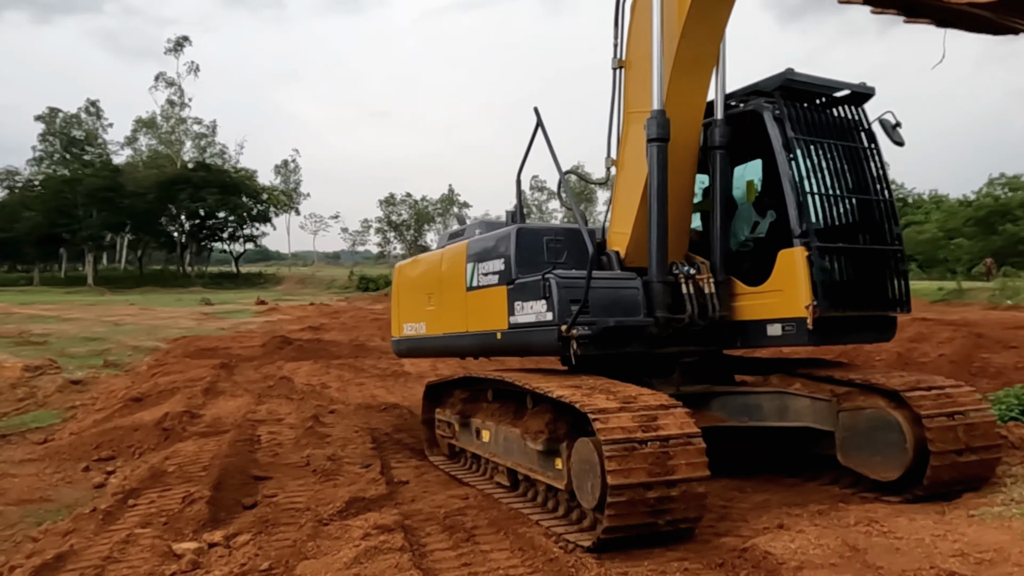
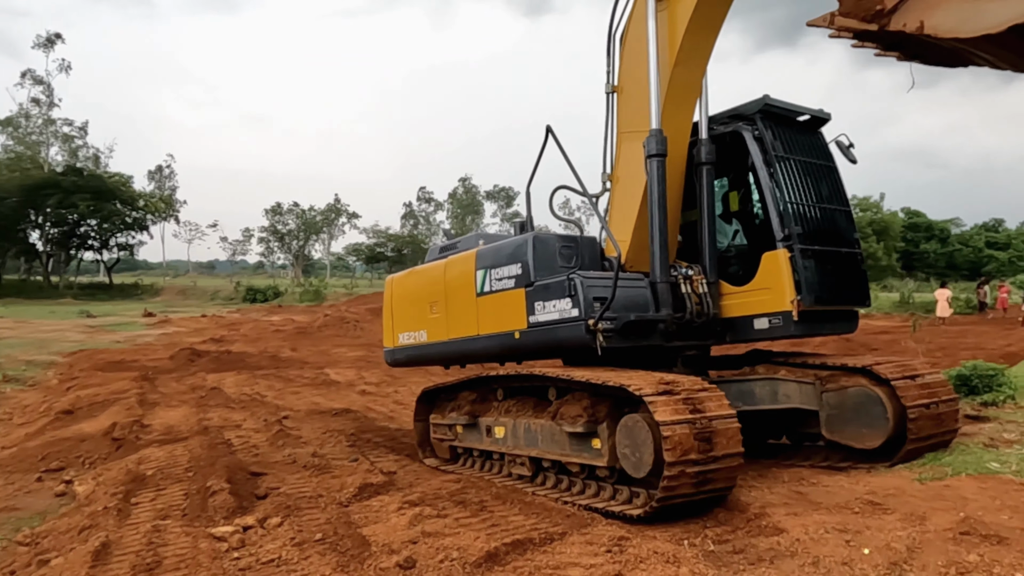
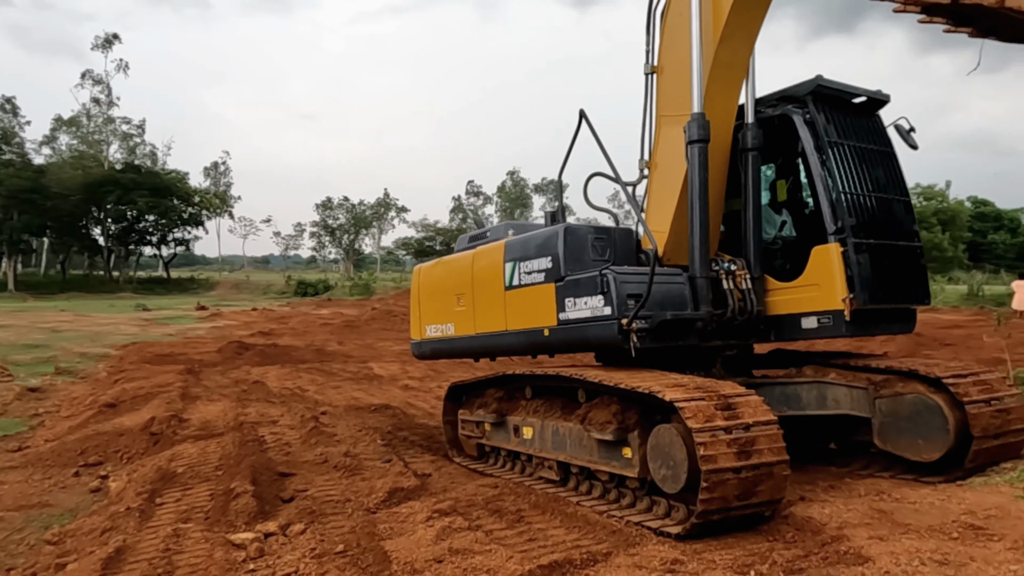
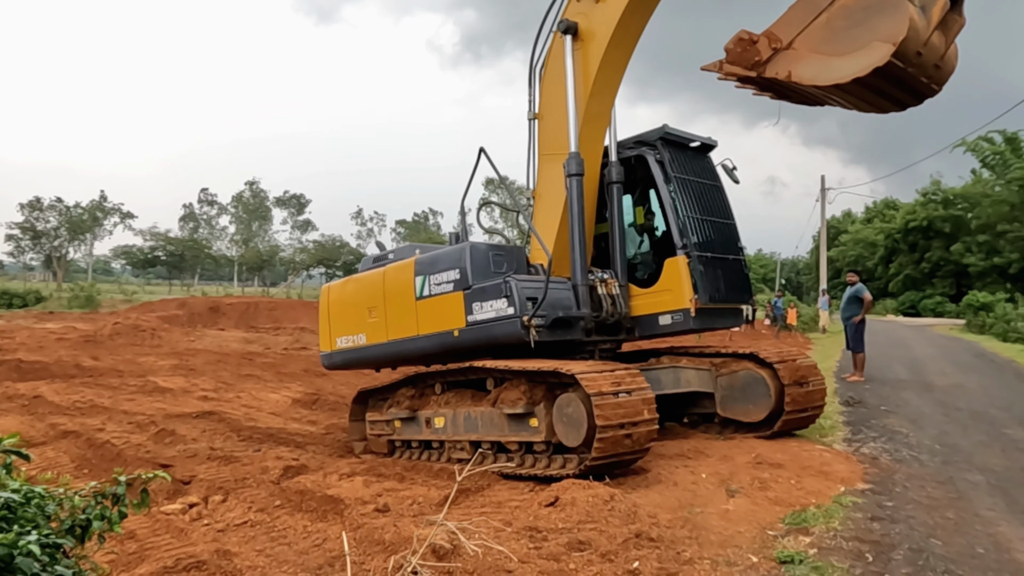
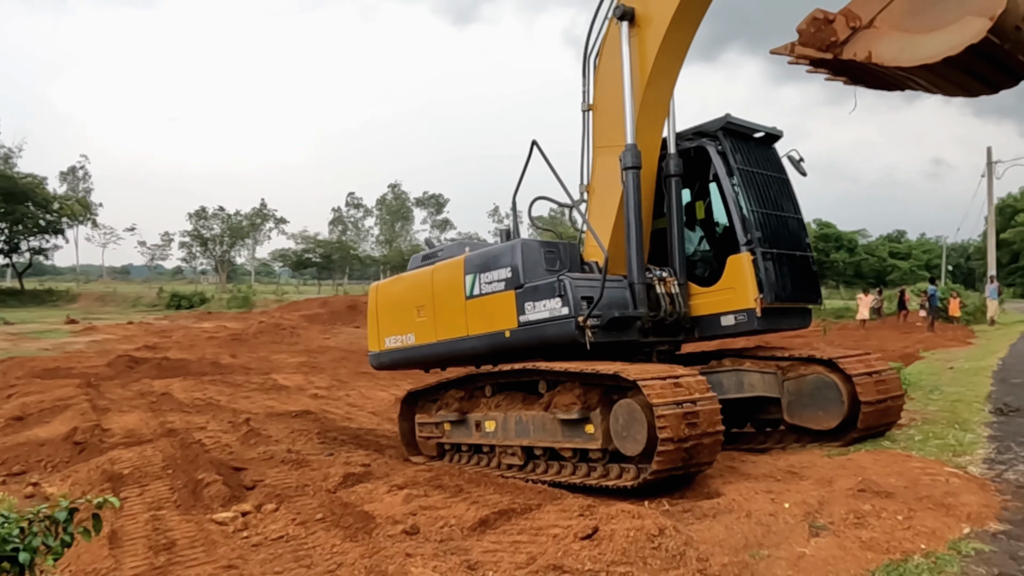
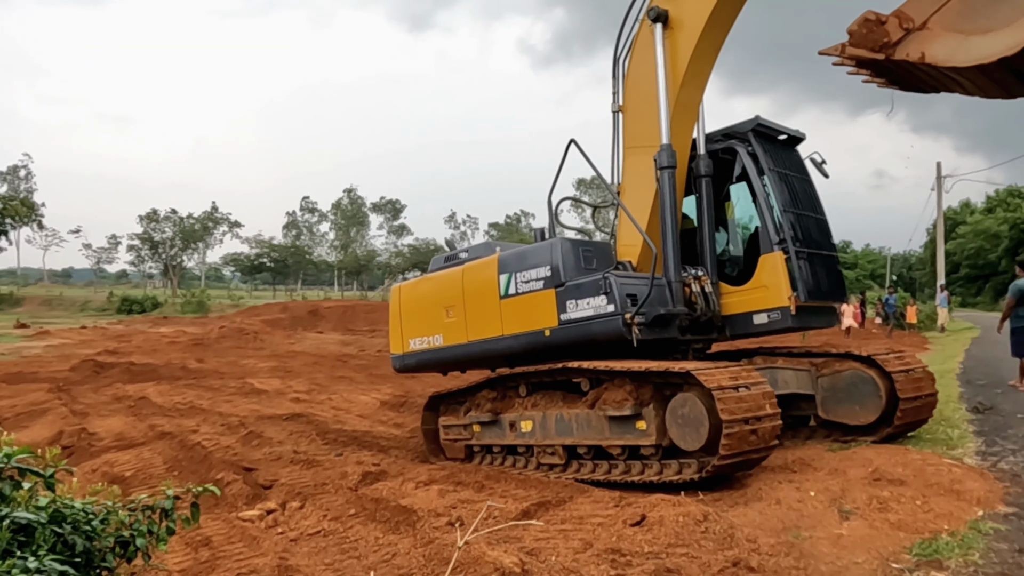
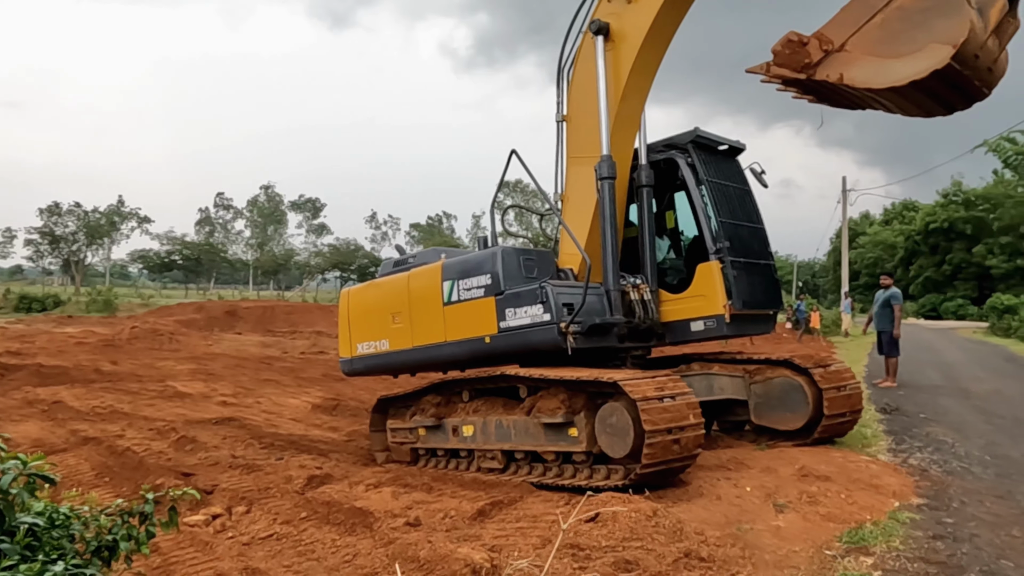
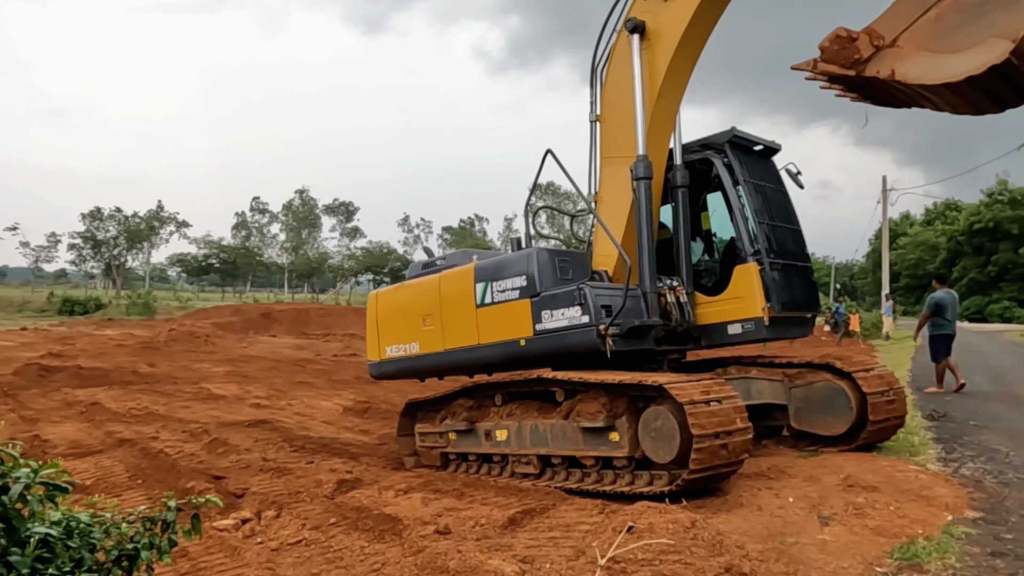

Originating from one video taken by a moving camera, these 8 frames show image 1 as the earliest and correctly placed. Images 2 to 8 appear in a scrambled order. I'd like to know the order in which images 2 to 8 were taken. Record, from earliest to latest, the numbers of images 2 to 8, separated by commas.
3, 2, 5, 6, 8, 7, 4
